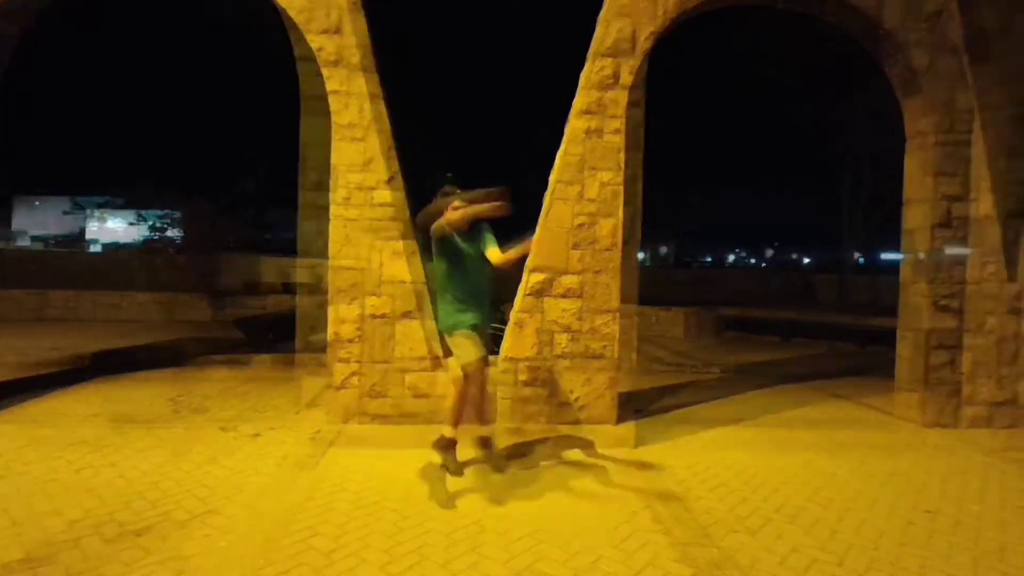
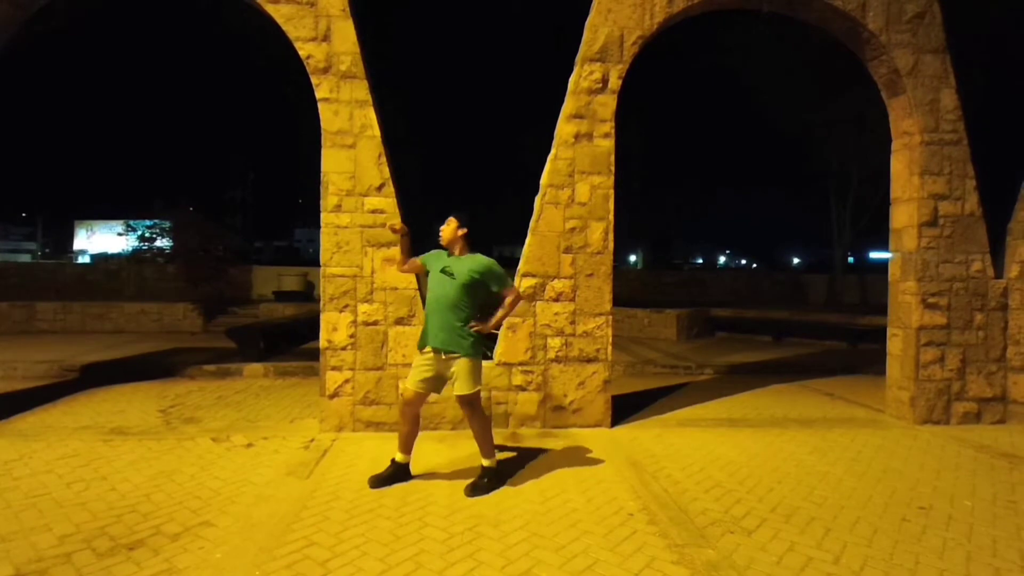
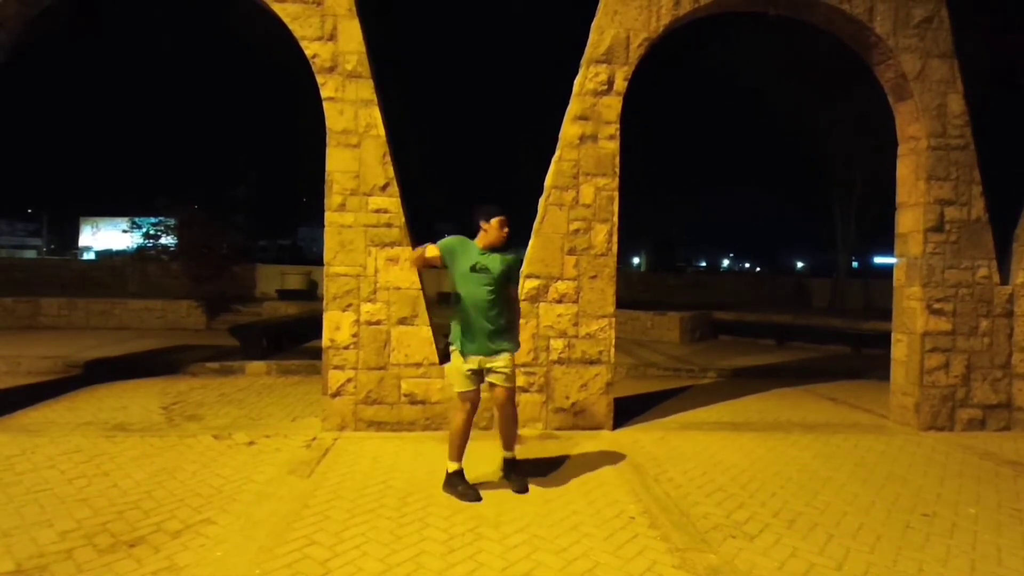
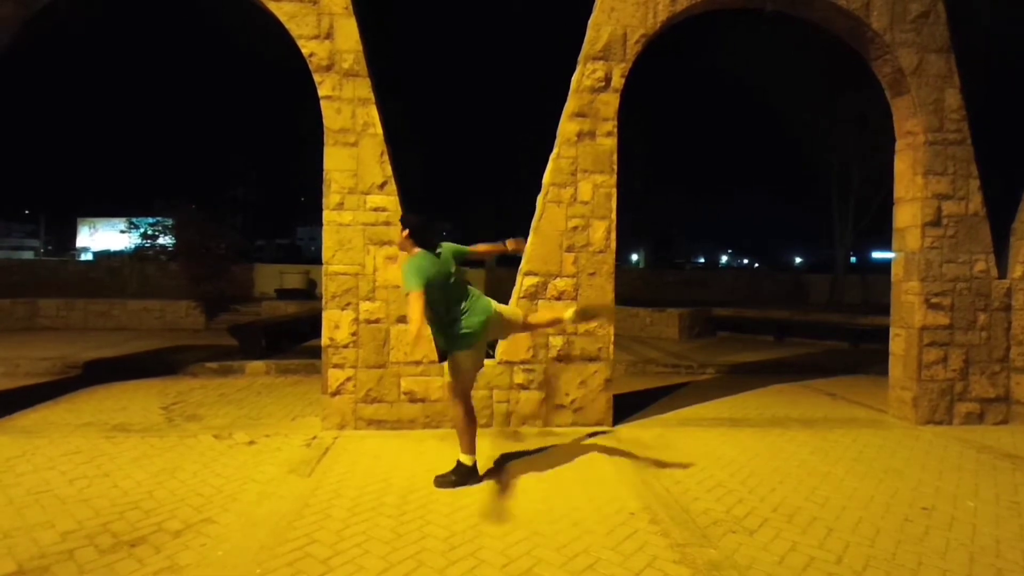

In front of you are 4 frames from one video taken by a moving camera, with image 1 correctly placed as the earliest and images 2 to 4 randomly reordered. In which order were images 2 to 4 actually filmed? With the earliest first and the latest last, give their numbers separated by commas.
2, 4, 3
